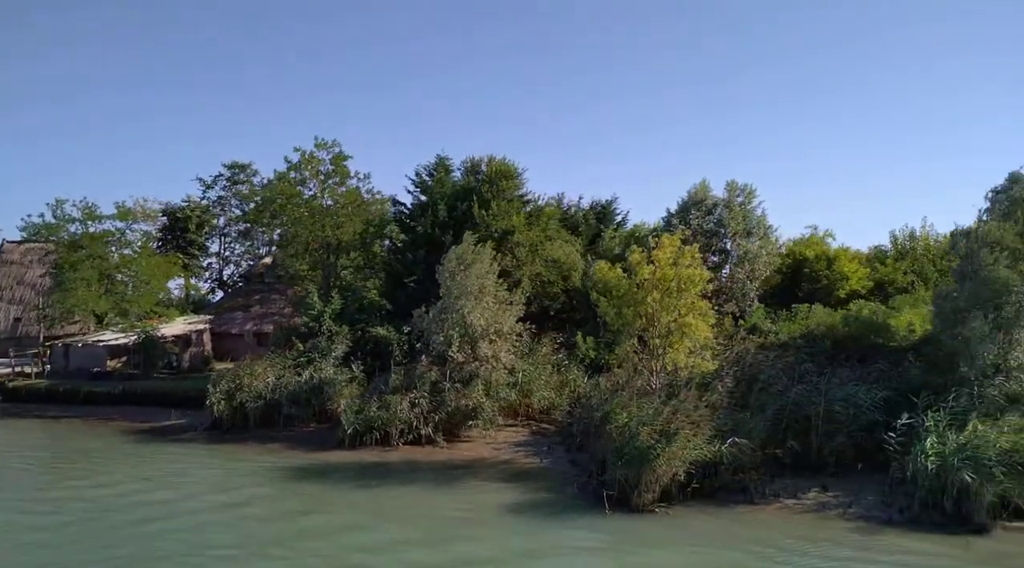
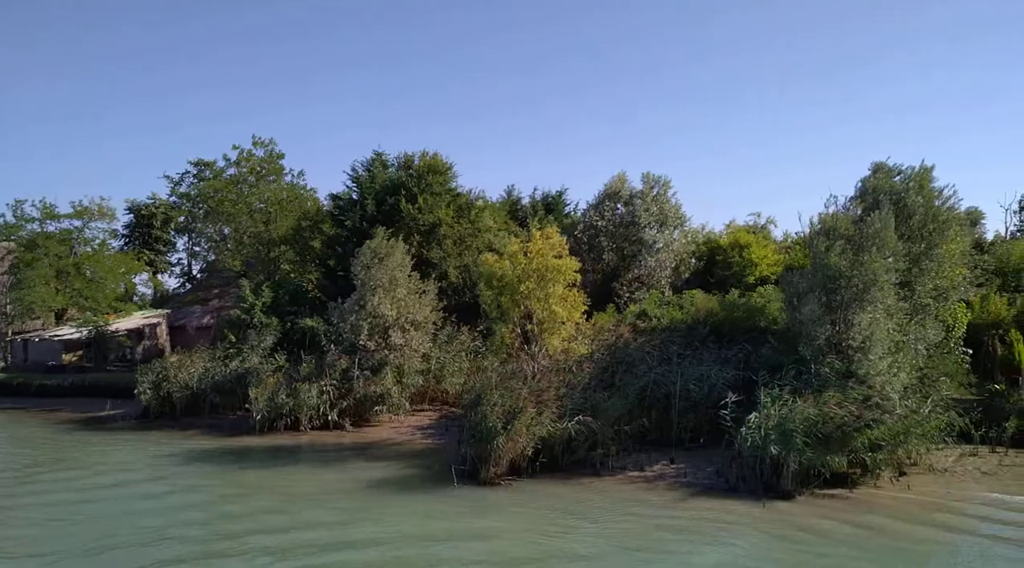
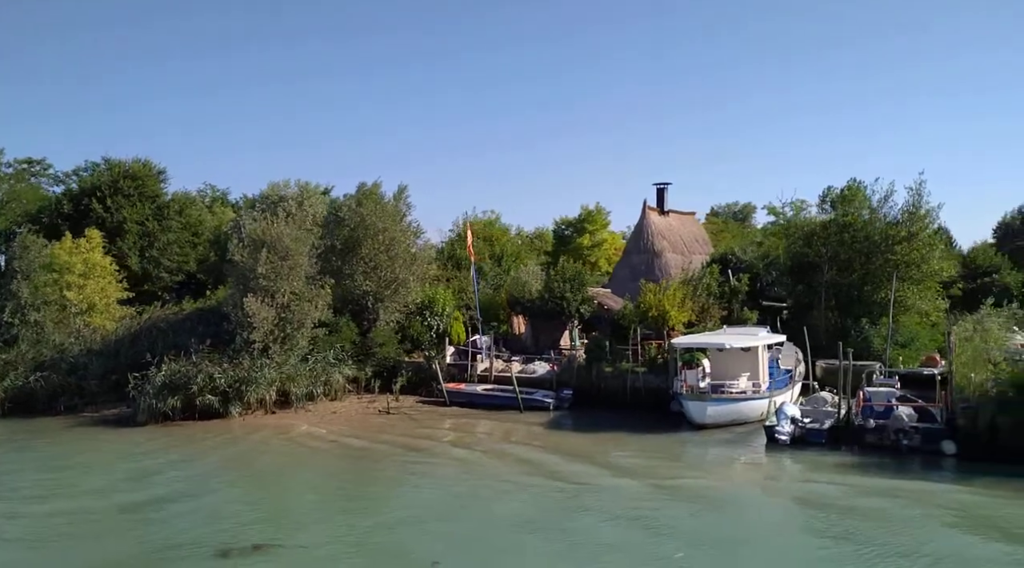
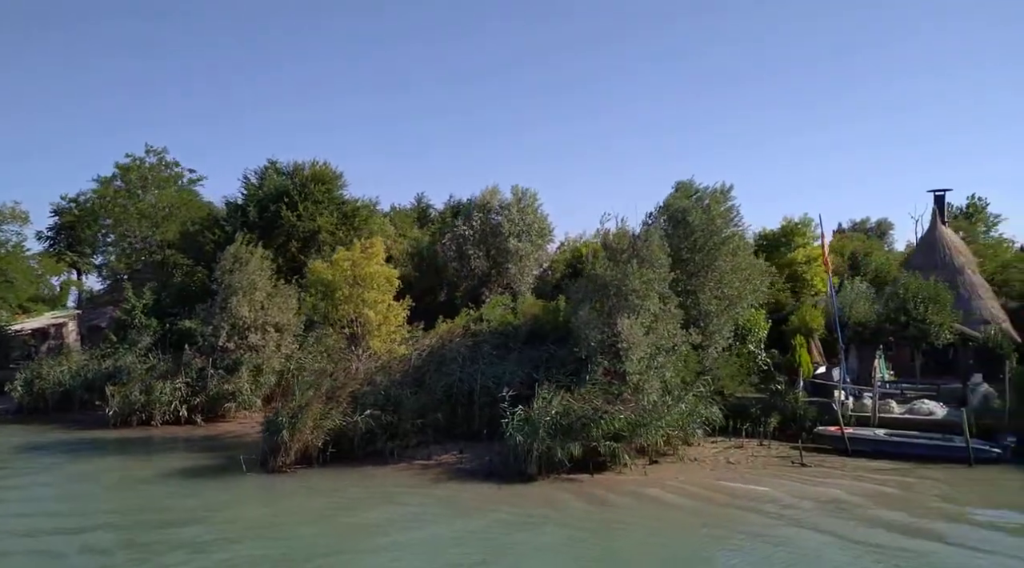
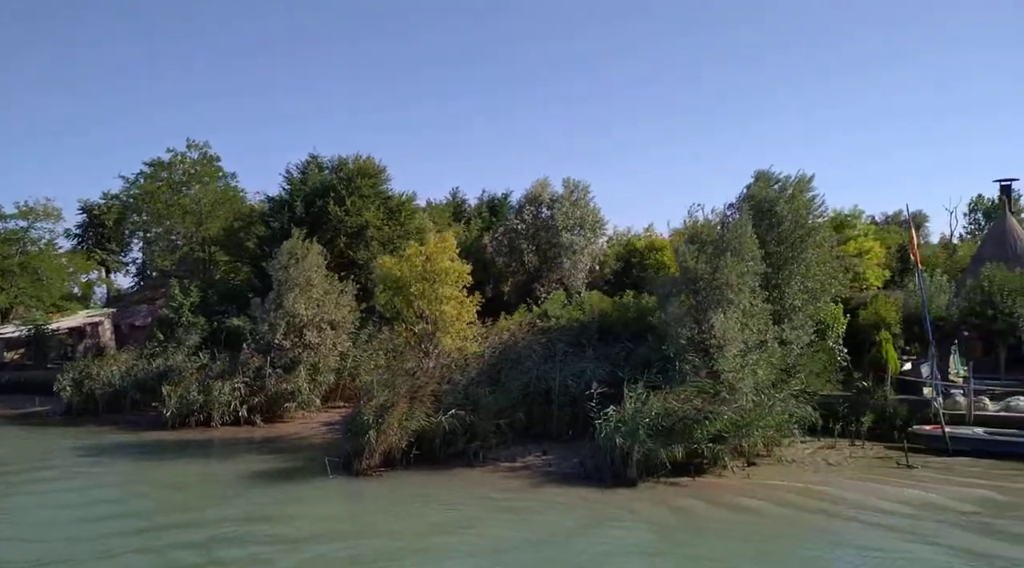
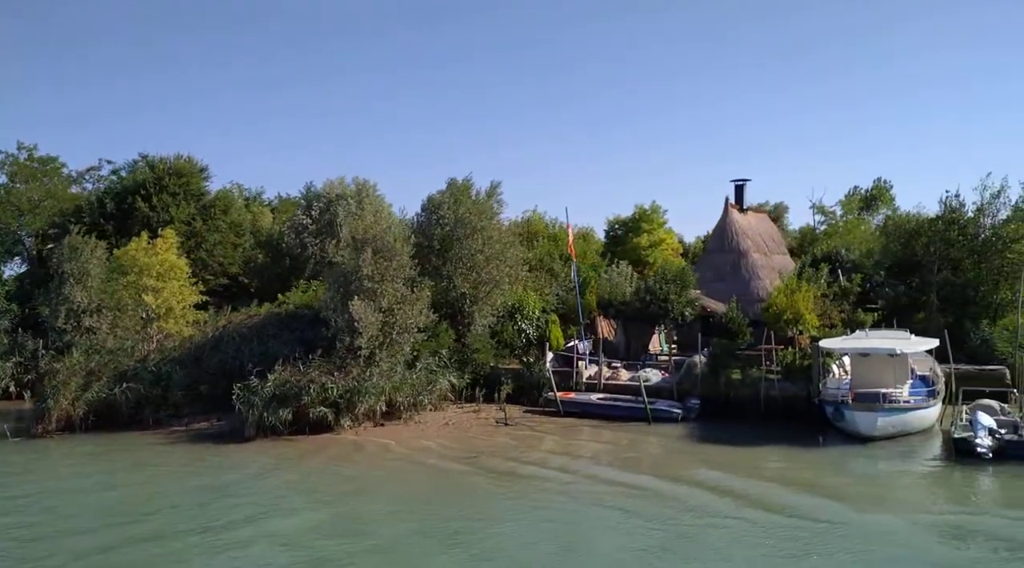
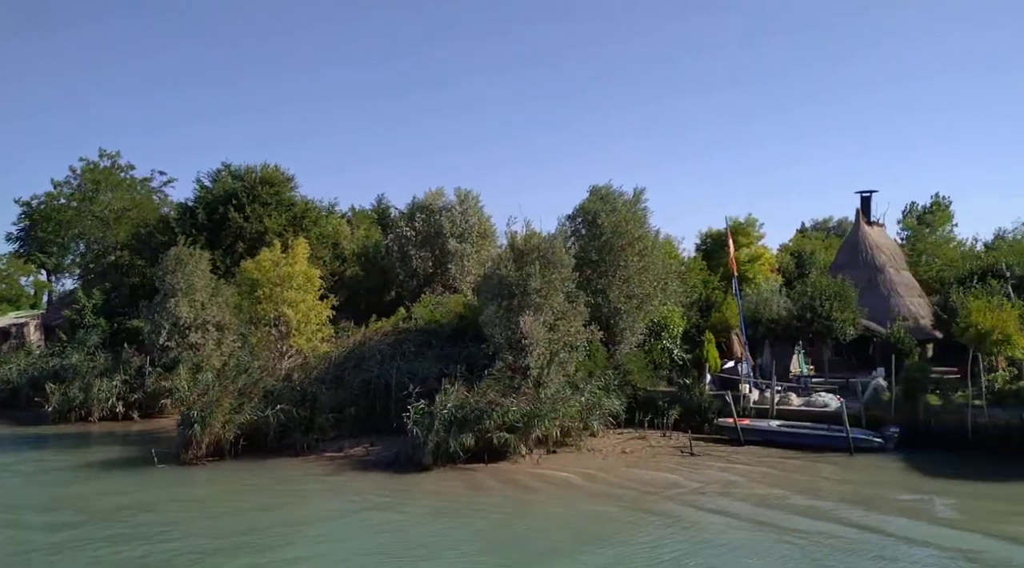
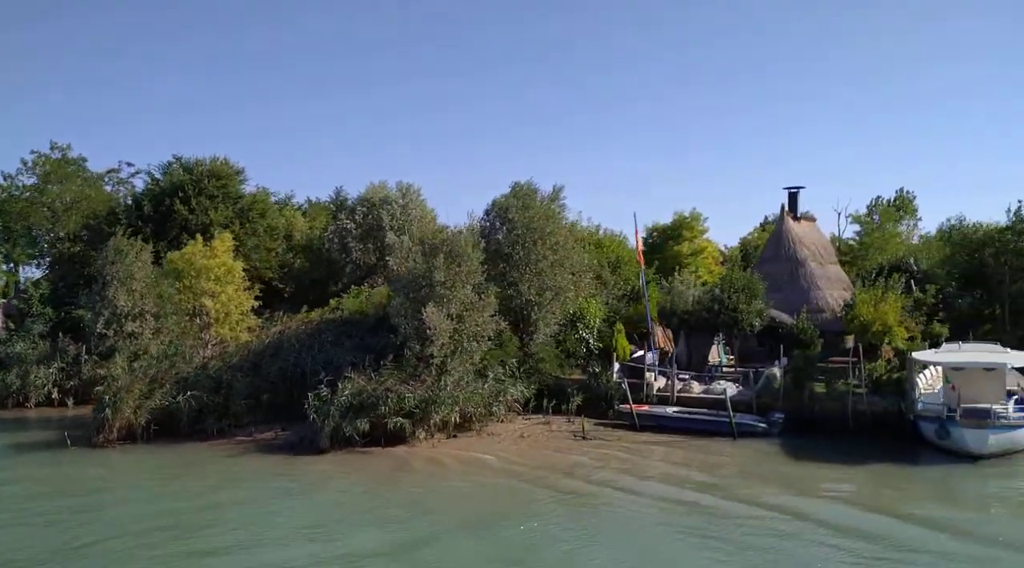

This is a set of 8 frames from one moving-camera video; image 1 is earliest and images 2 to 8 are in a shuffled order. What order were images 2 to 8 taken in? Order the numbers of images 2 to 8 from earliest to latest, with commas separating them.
2, 5, 4, 7, 8, 6, 3
